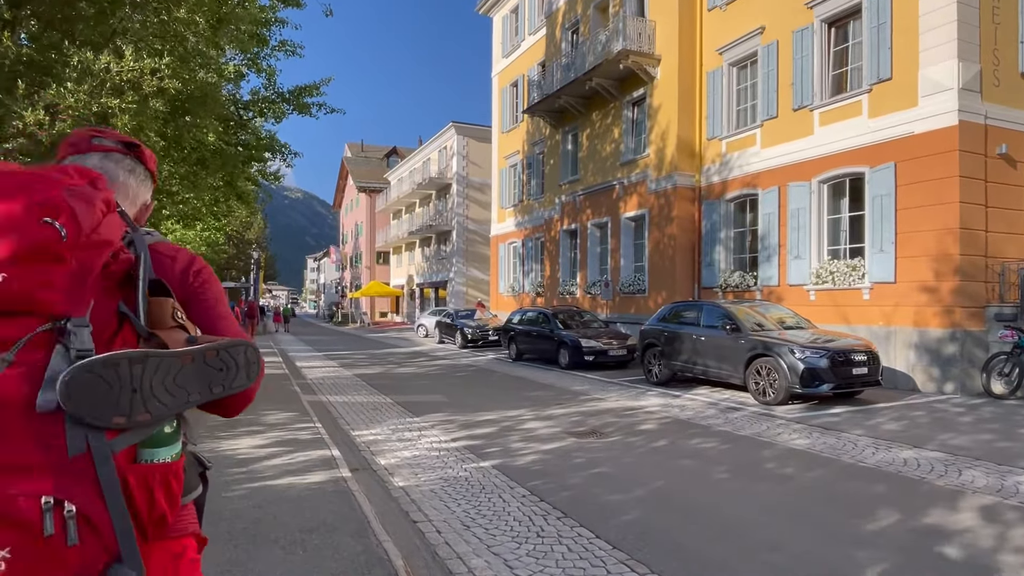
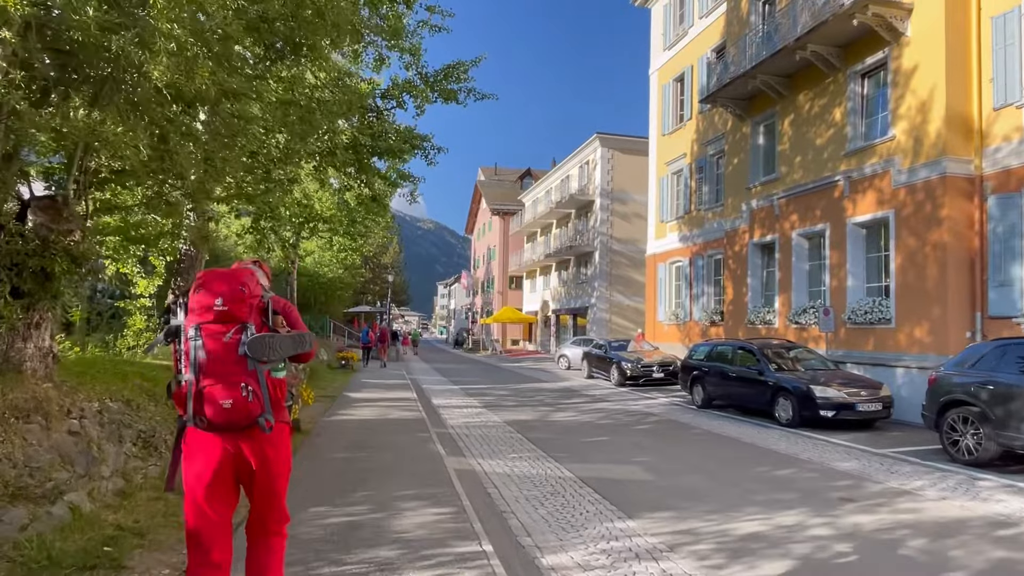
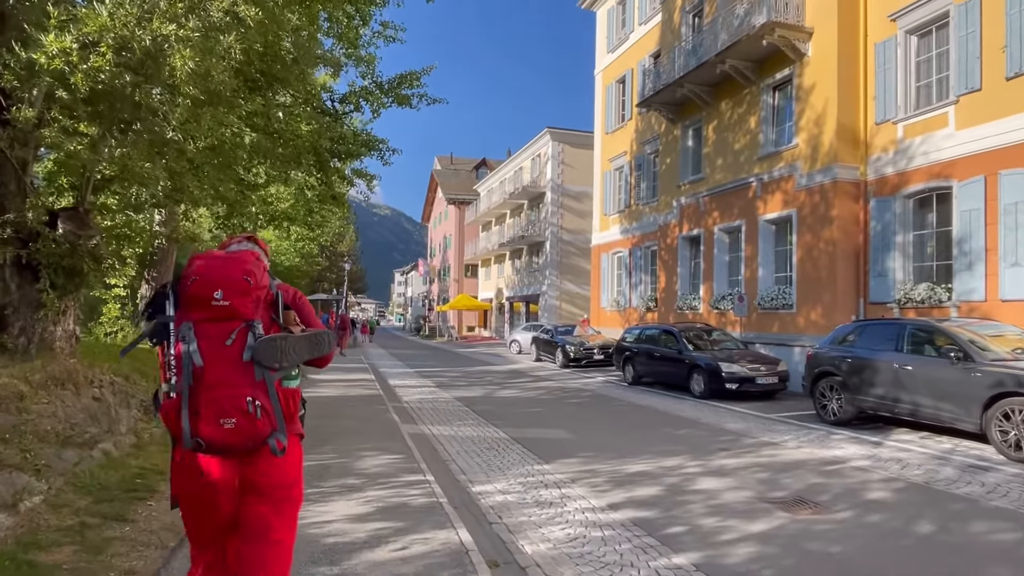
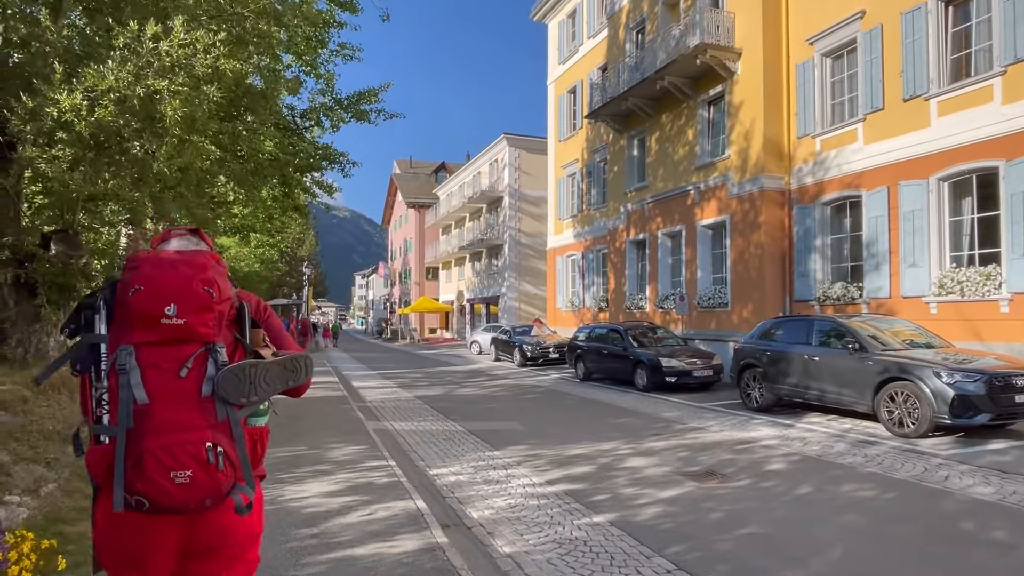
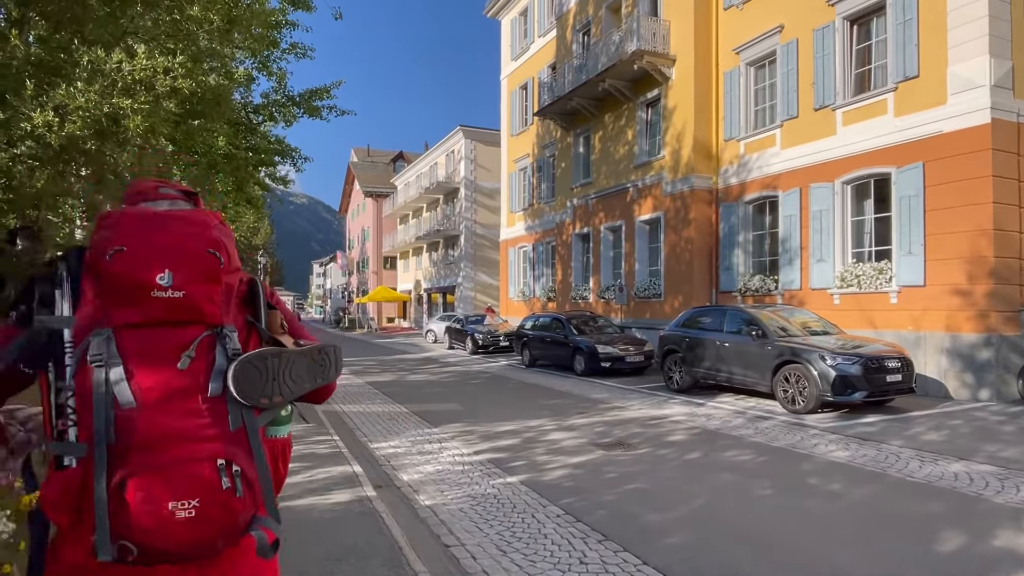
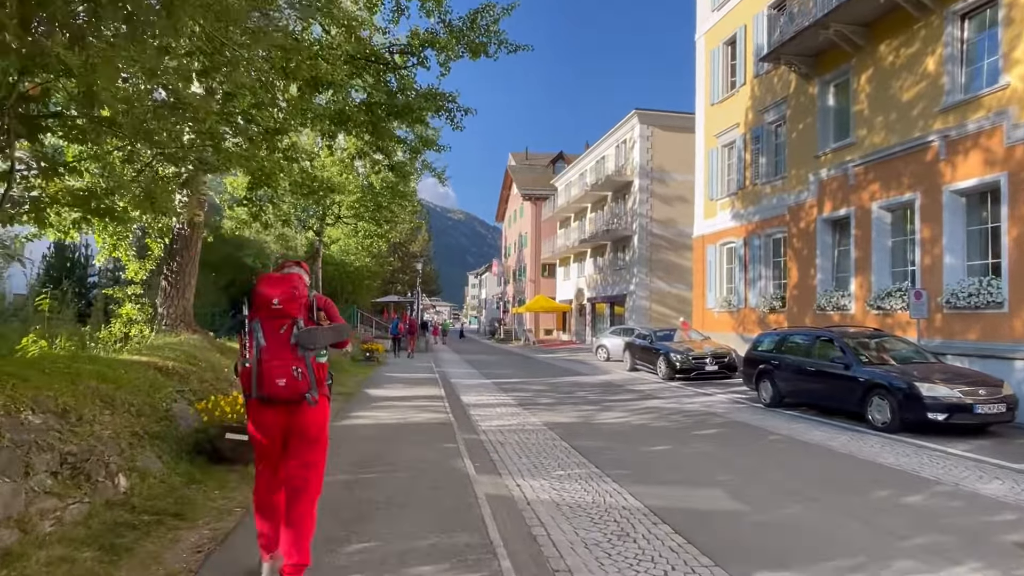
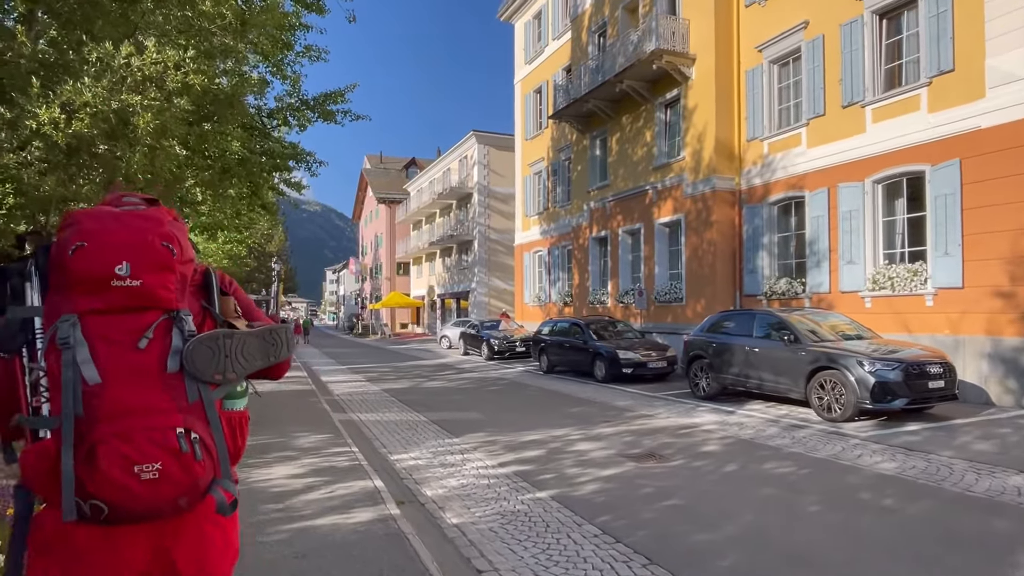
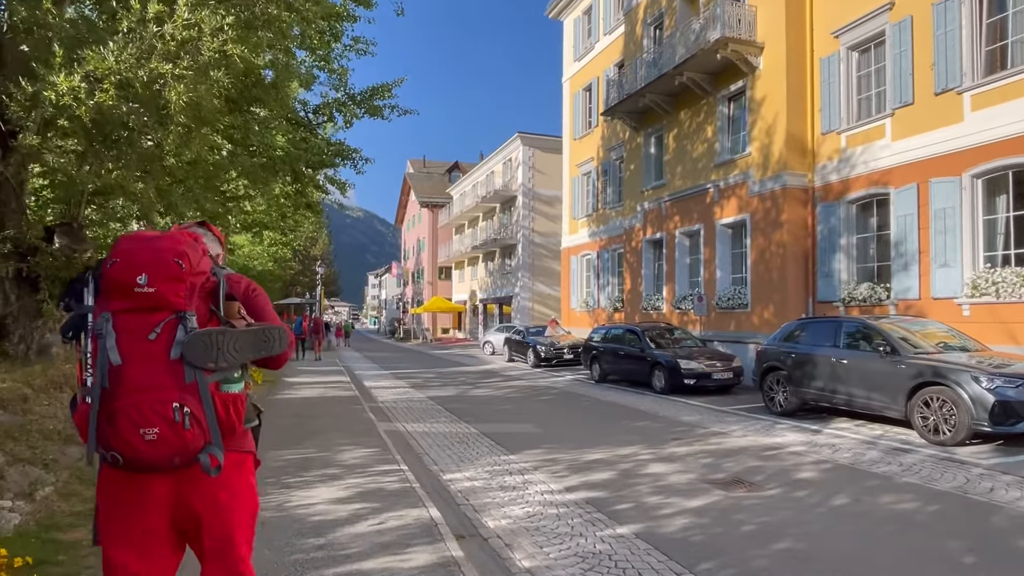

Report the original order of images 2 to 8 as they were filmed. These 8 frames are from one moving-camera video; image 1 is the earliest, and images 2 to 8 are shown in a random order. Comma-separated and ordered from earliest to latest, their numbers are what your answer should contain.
5, 7, 4, 8, 3, 2, 6
